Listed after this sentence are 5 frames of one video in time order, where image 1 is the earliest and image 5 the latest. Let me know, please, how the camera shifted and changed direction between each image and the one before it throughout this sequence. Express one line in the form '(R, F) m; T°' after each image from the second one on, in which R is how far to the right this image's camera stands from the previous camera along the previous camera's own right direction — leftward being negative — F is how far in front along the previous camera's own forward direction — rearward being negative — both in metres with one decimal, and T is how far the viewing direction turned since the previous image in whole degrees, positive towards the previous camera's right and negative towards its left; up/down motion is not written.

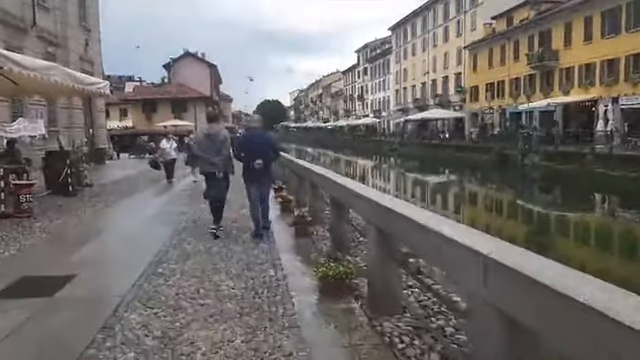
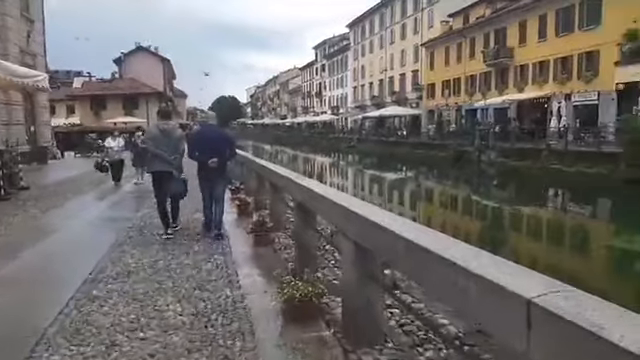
(0.0, +0.7) m; +4°
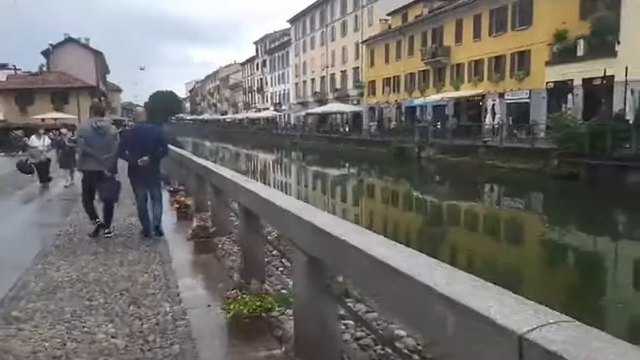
(0.0, +0.3) m; +5°
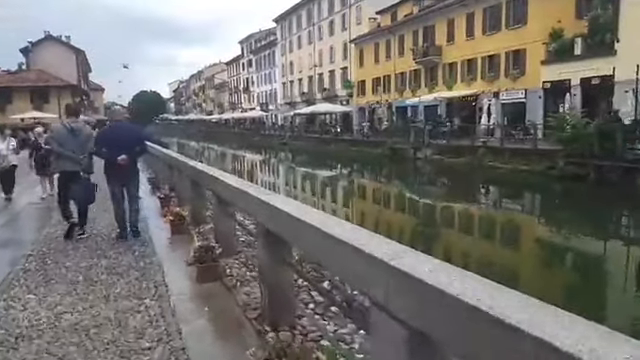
(-0.4, +1.1) m; +1°
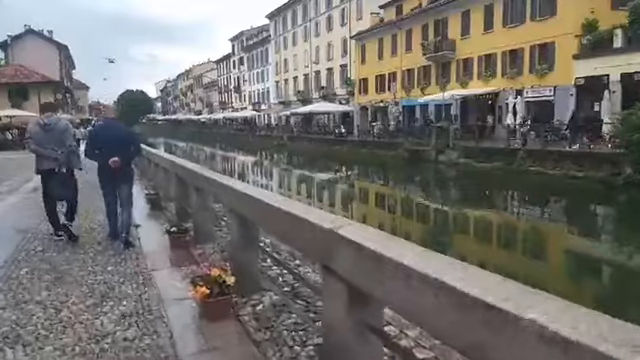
(-1.0, +3.2) m; +1°
